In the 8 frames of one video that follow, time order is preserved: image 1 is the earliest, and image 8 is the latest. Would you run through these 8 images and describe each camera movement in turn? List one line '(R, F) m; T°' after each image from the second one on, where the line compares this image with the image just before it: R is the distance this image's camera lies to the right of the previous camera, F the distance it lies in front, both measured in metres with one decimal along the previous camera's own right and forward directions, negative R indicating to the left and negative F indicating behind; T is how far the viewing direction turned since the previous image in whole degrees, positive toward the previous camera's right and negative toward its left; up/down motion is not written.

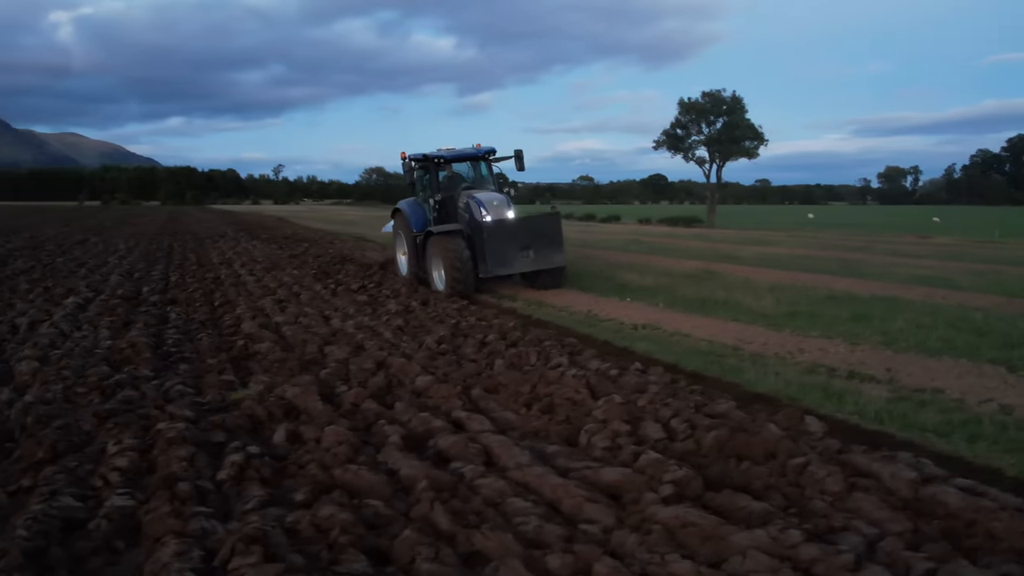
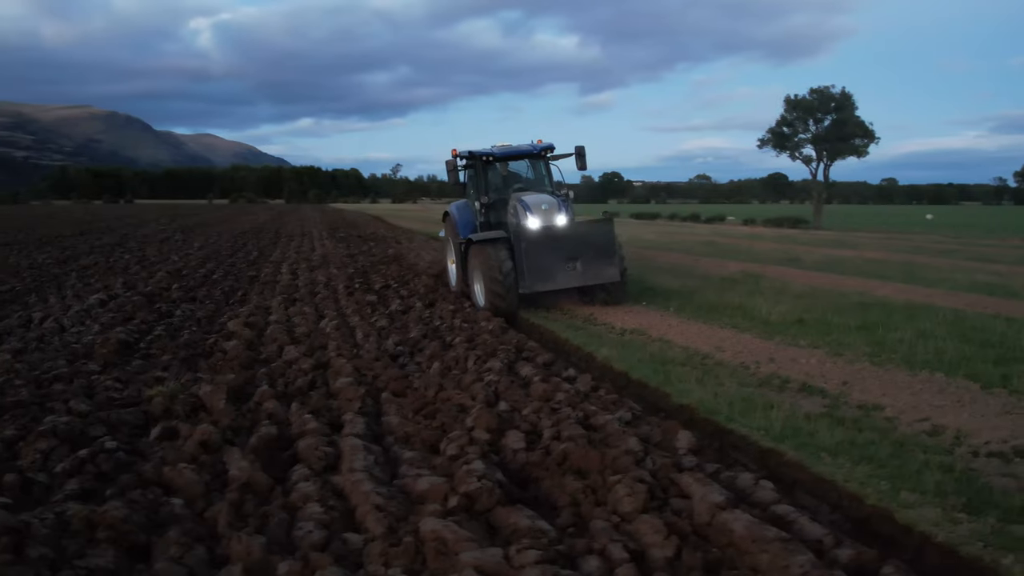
(+1.4, +0.1) m; -8°
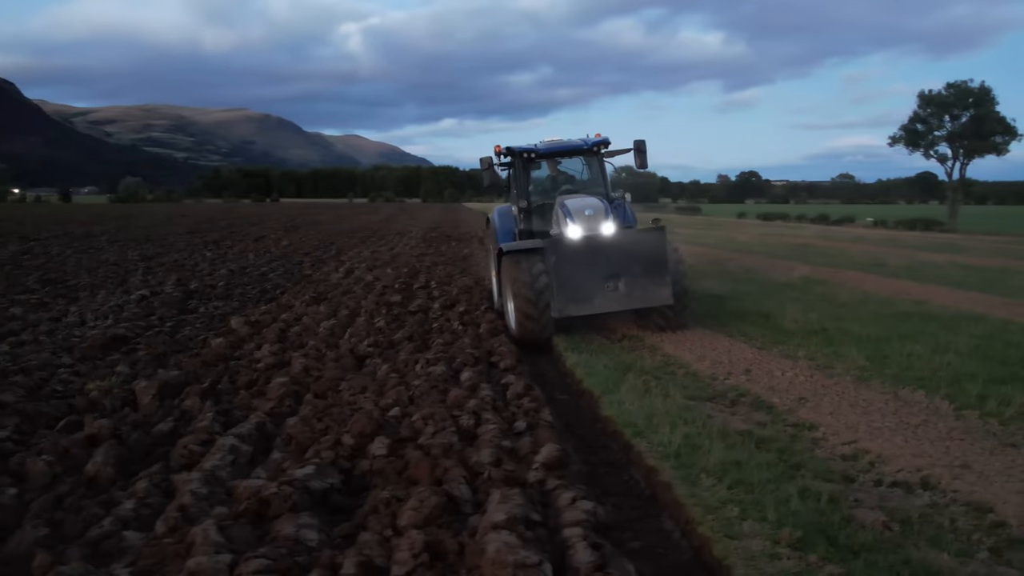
(+1.5, +0.2) m; -9°
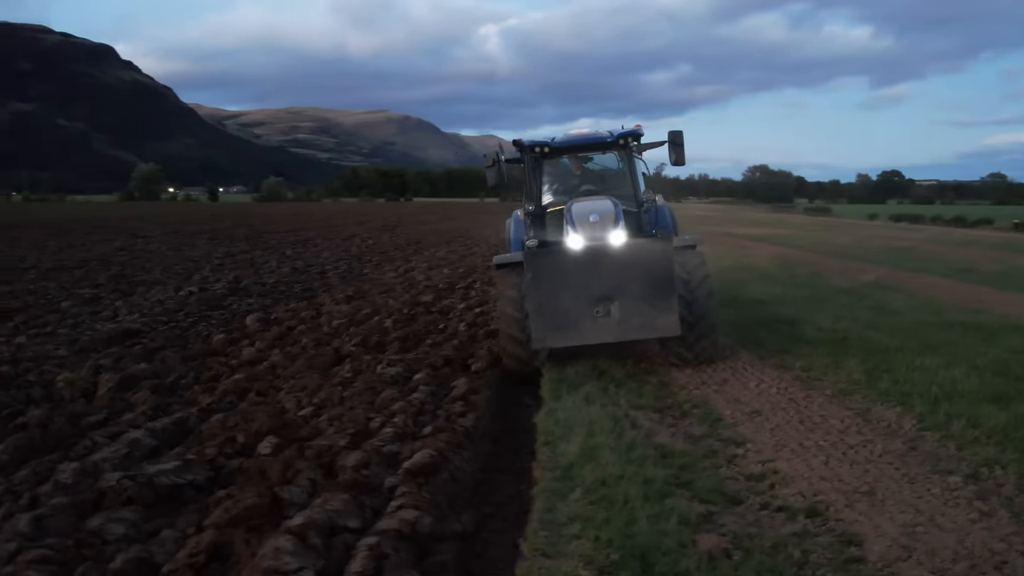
(+1.4, +0.2) m; -9°
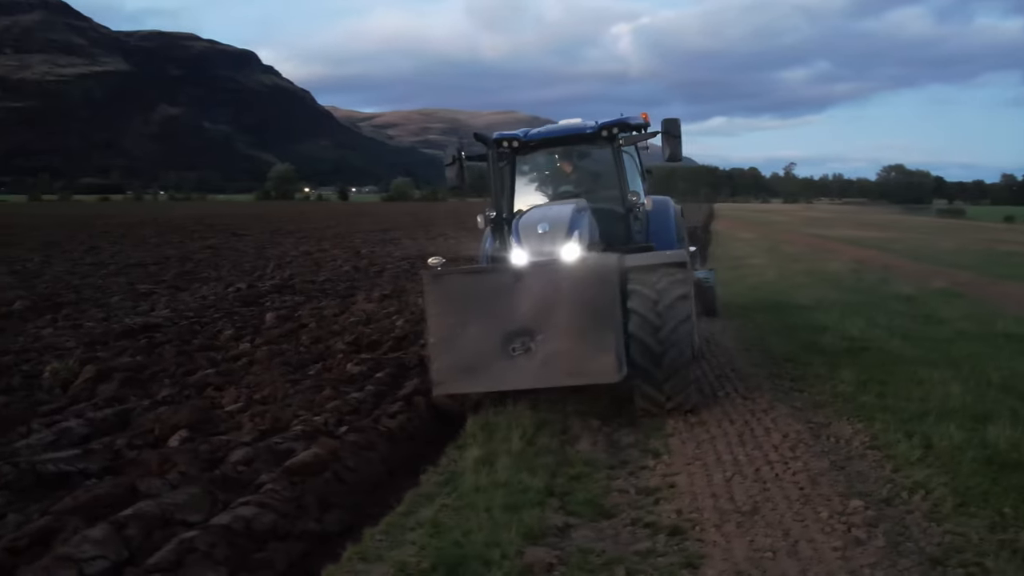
(+1.3, +0.2) m; -8°
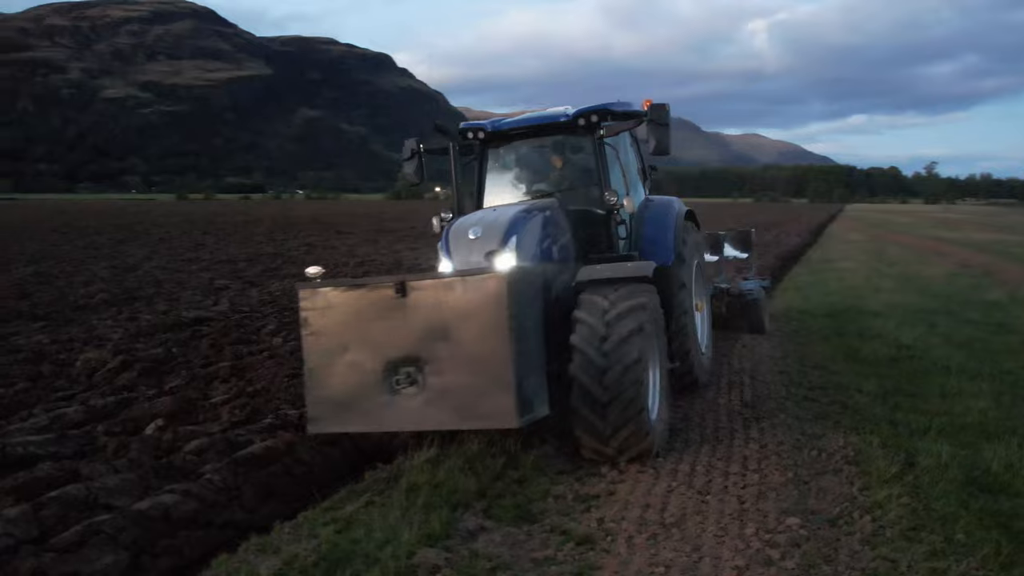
(+1.0, +0.1) m; -8°
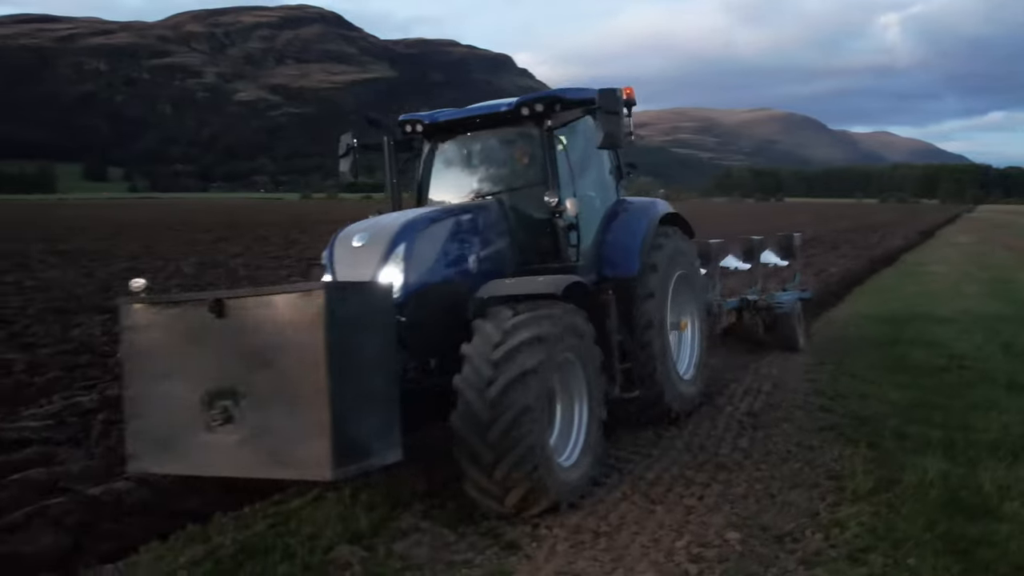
(+0.8, +0.1) m; -7°
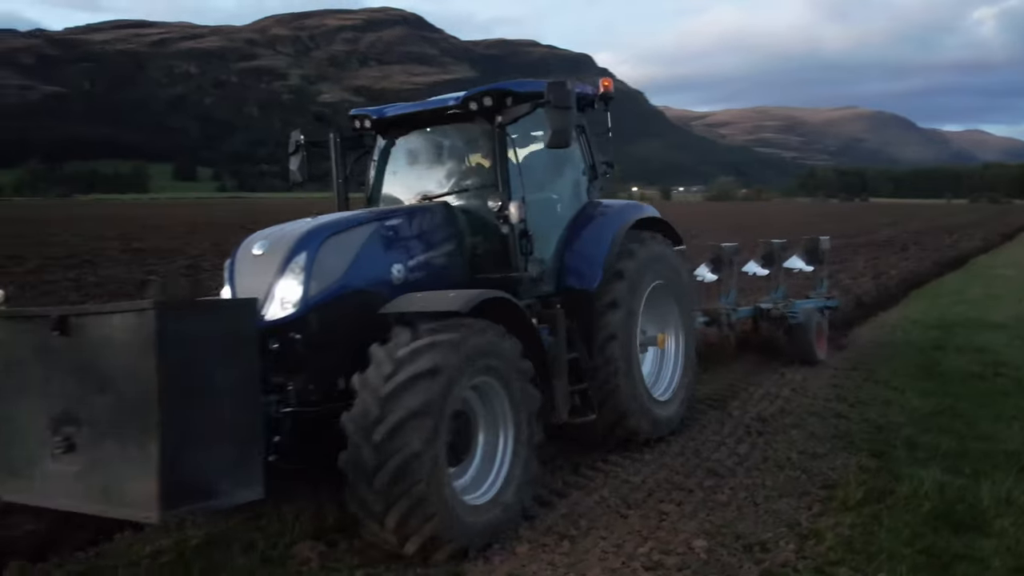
(+0.5, 0.0) m; -5°
